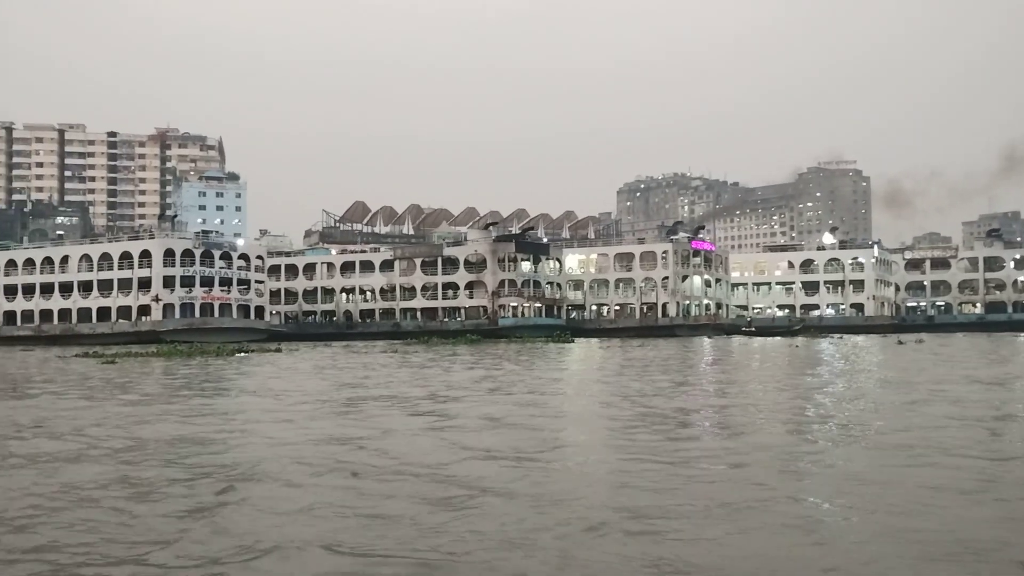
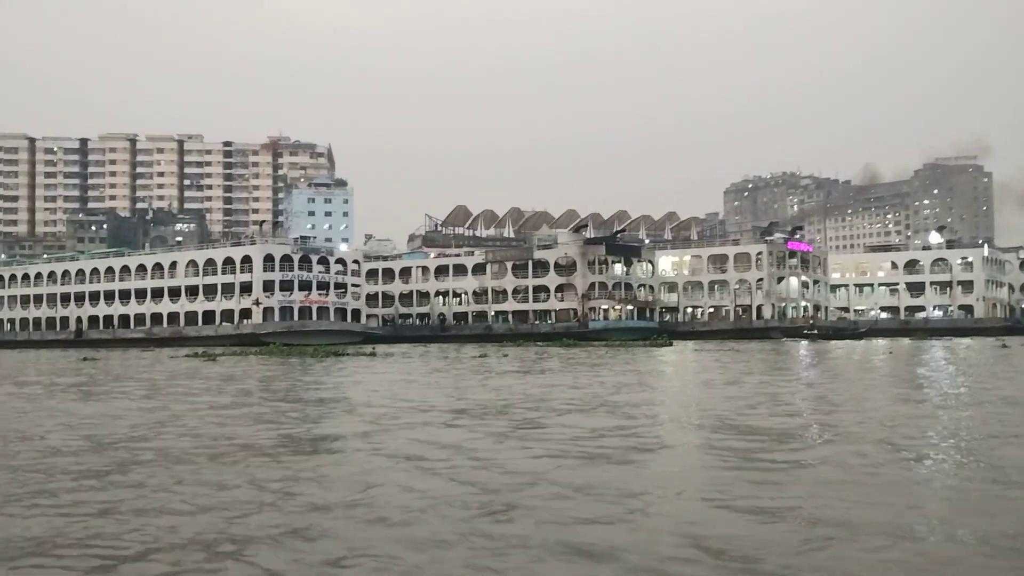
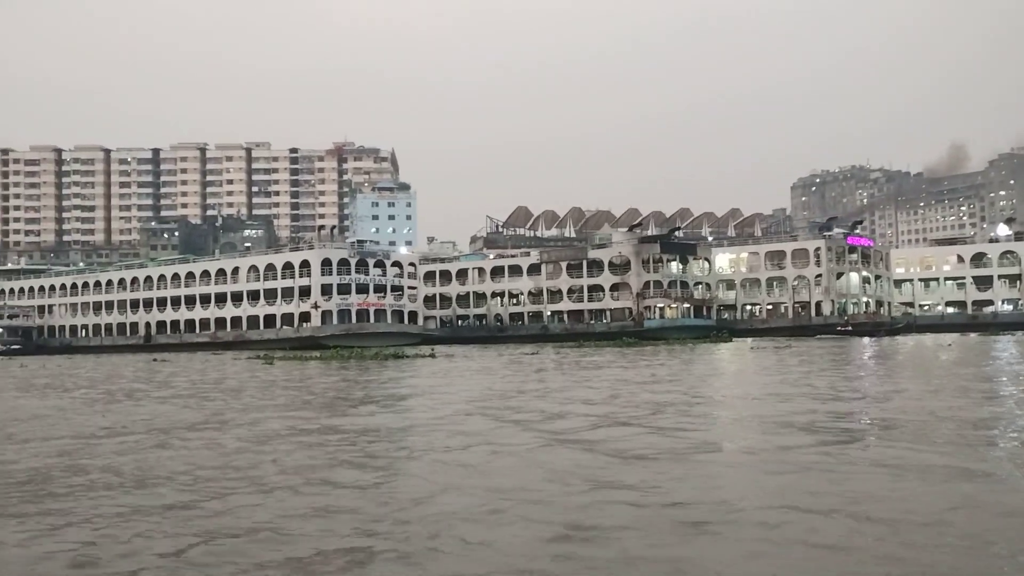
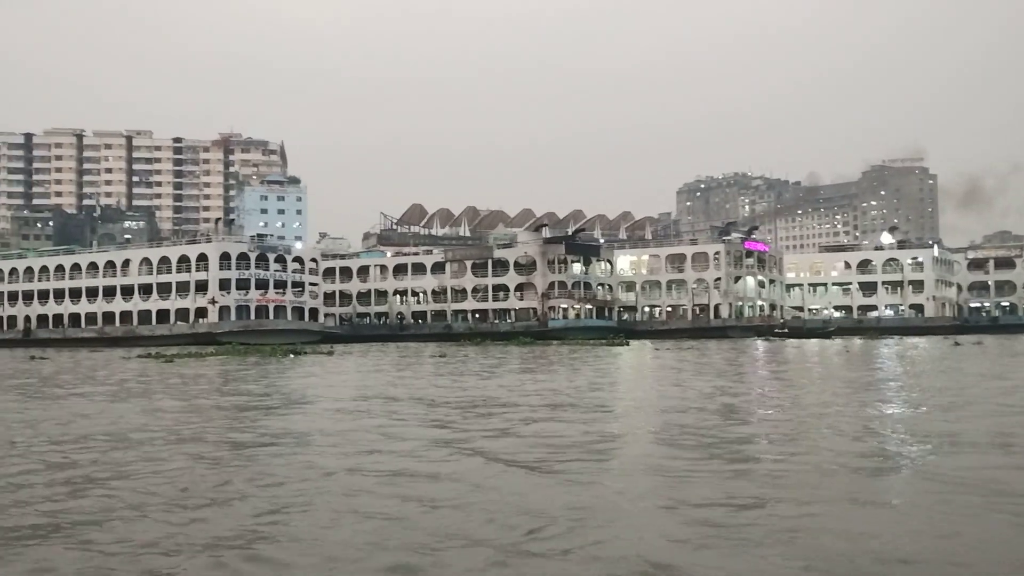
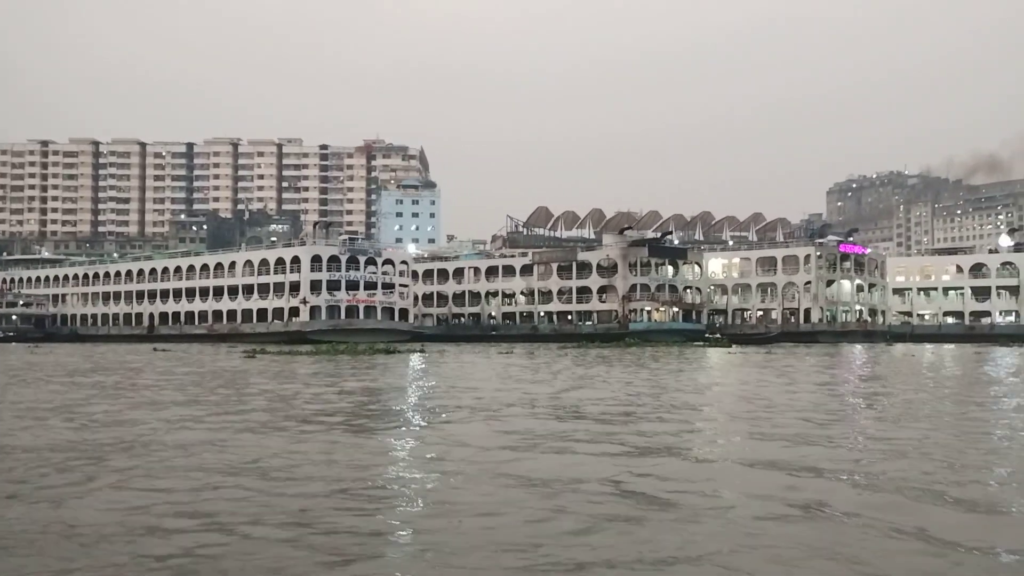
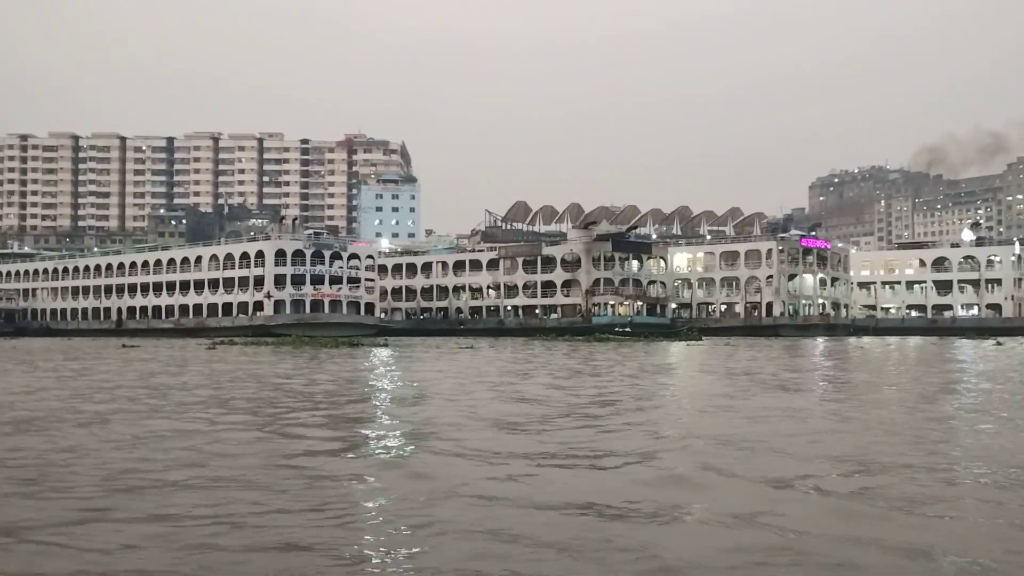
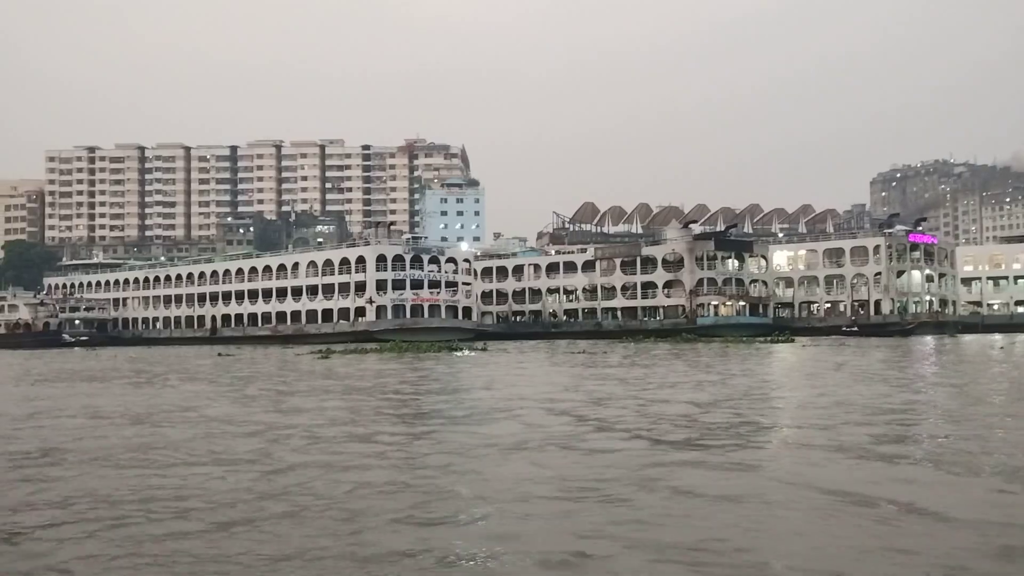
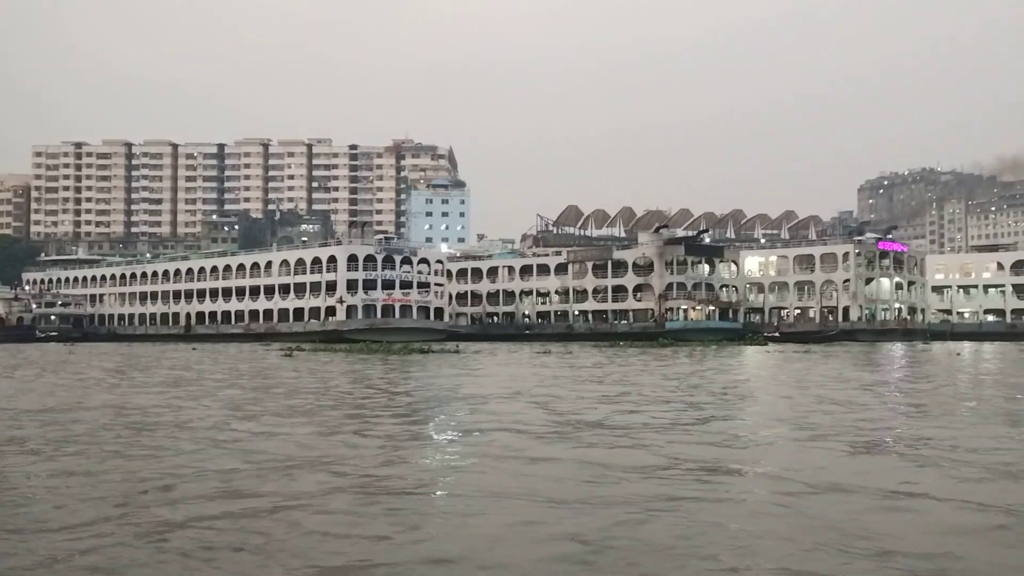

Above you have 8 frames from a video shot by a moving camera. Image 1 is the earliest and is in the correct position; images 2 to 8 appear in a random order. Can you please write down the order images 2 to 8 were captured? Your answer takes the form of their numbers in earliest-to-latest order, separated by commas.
4, 2, 3, 7, 8, 5, 6
